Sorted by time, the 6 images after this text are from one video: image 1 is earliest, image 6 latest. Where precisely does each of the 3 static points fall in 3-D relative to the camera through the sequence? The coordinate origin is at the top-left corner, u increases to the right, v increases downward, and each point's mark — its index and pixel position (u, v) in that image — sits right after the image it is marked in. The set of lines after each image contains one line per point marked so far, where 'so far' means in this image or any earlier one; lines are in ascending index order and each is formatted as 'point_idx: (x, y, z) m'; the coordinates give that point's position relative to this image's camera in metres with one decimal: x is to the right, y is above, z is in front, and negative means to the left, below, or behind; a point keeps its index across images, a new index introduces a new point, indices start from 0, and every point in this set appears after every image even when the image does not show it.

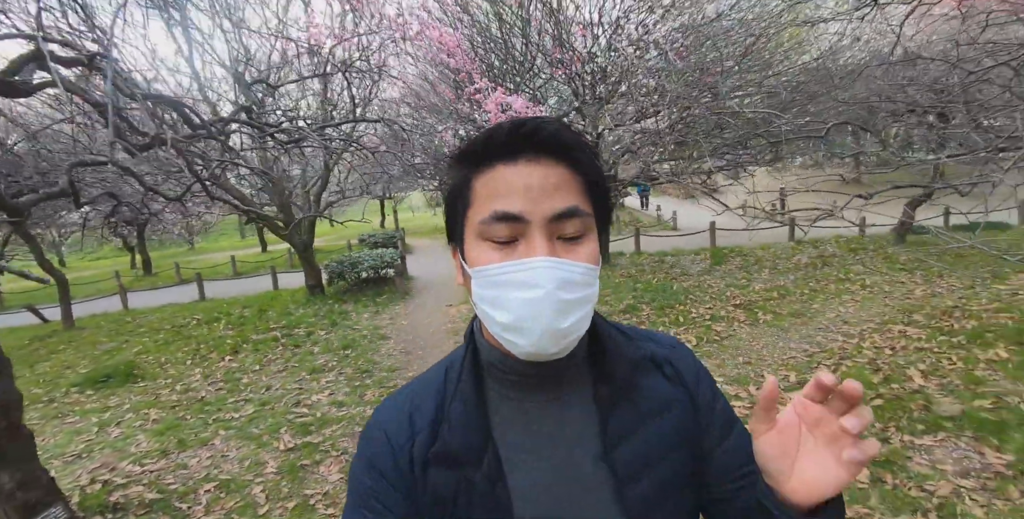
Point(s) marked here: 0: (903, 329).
0: (+4.9, -0.8, +6.1) m
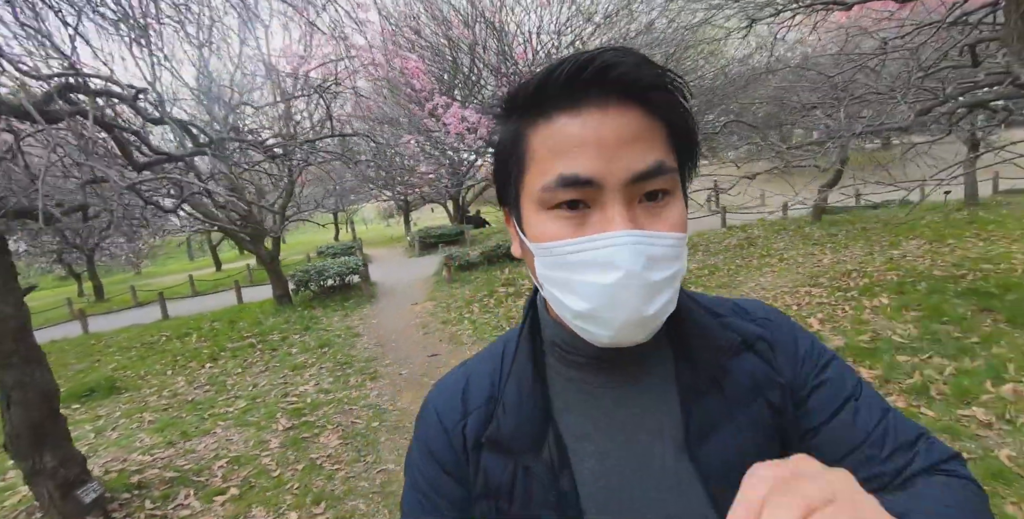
0: (+4.4, -0.4, +7.2) m
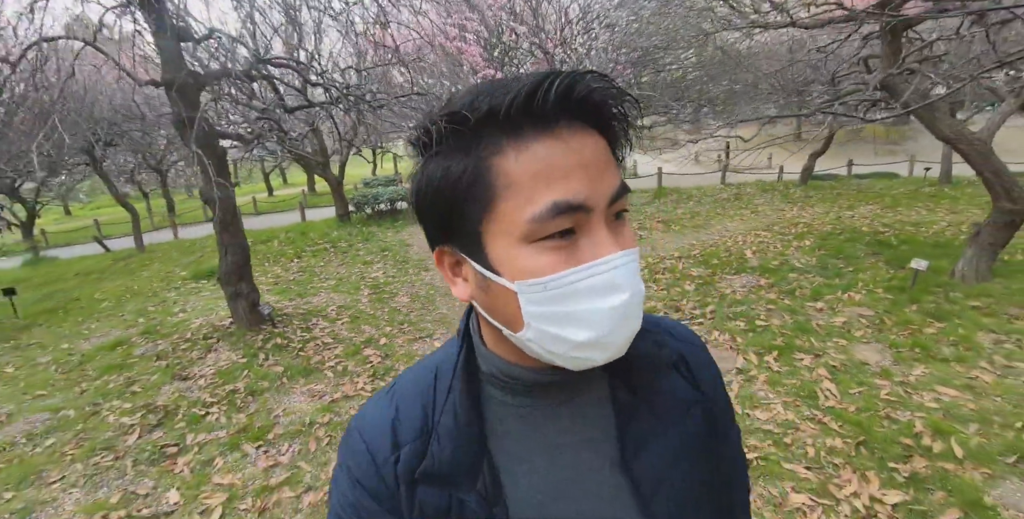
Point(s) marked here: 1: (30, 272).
0: (+4.6, +0.5, +9.1) m
1: (-13.1, -0.2, +13.3) m
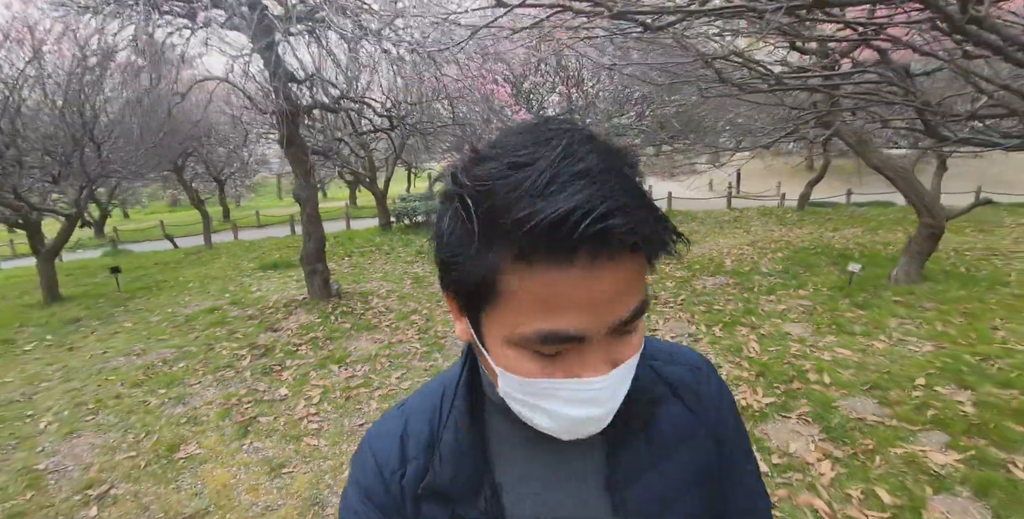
0: (+5.0, +0.3, +10.5) m
1: (-12.5, 0.0, +15.5) m
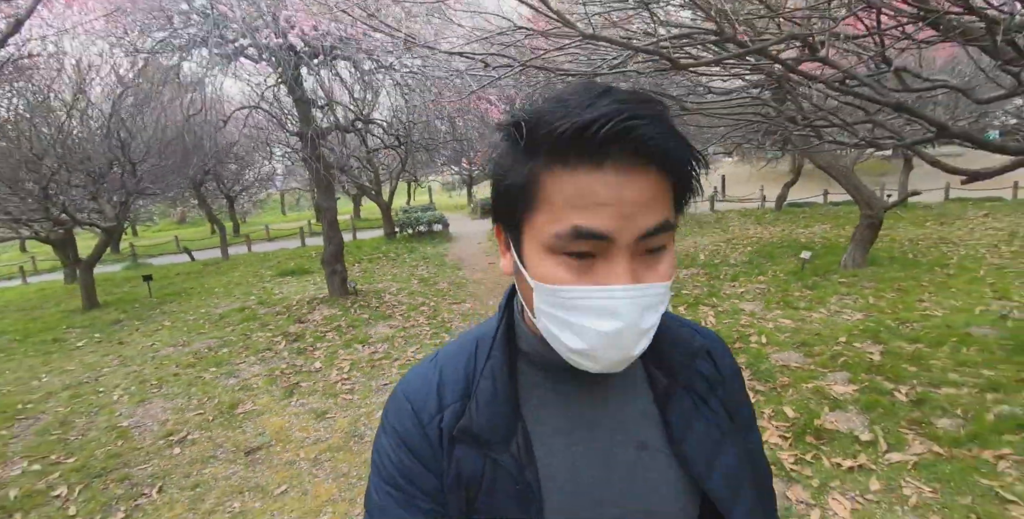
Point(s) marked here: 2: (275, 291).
0: (+4.9, +0.4, +11.6) m
1: (-12.6, -0.4, +16.6) m
2: (-5.3, -0.7, +10.9) m
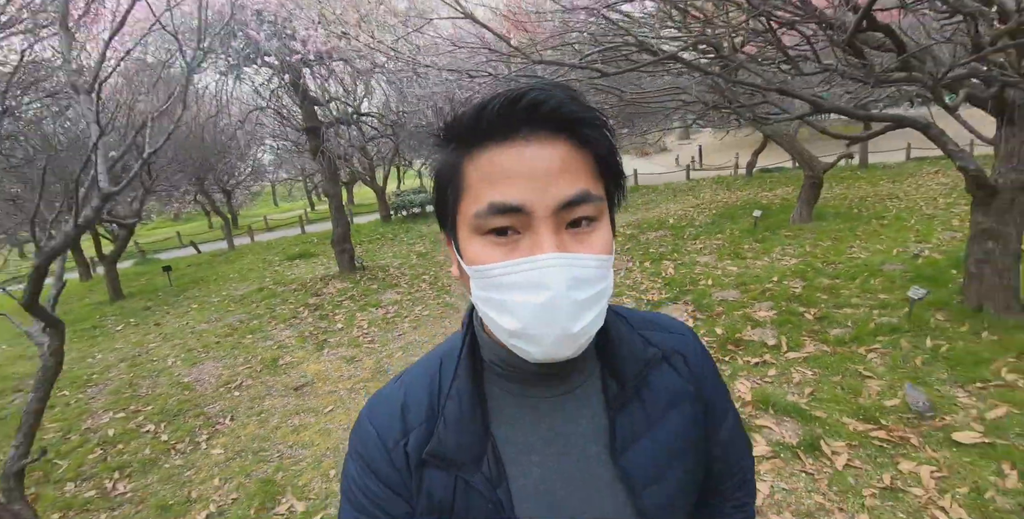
0: (+4.6, +1.3, +12.8) m
1: (-12.9, -0.2, +17.6) m
2: (-5.5, -0.3, +12.0) m
